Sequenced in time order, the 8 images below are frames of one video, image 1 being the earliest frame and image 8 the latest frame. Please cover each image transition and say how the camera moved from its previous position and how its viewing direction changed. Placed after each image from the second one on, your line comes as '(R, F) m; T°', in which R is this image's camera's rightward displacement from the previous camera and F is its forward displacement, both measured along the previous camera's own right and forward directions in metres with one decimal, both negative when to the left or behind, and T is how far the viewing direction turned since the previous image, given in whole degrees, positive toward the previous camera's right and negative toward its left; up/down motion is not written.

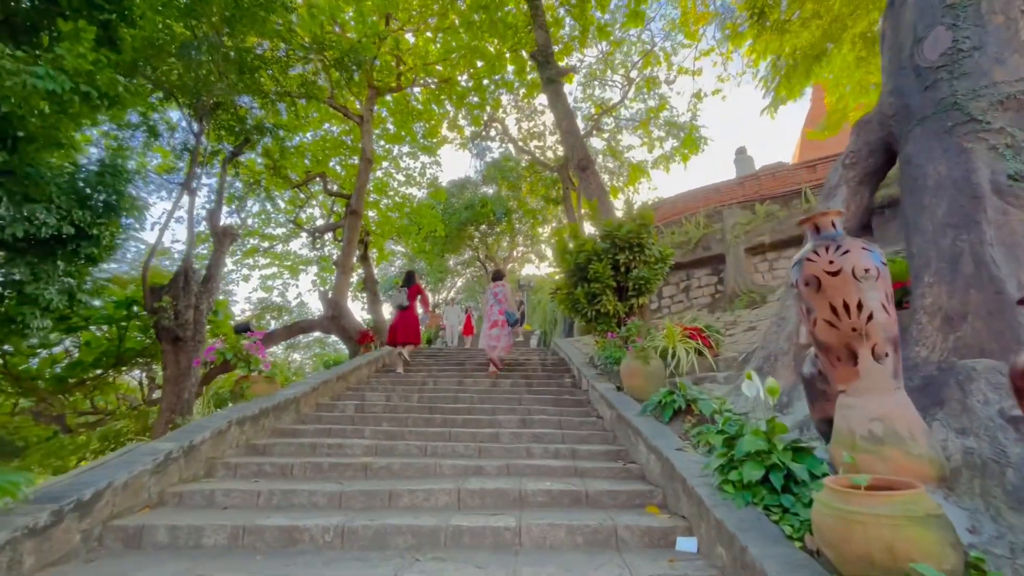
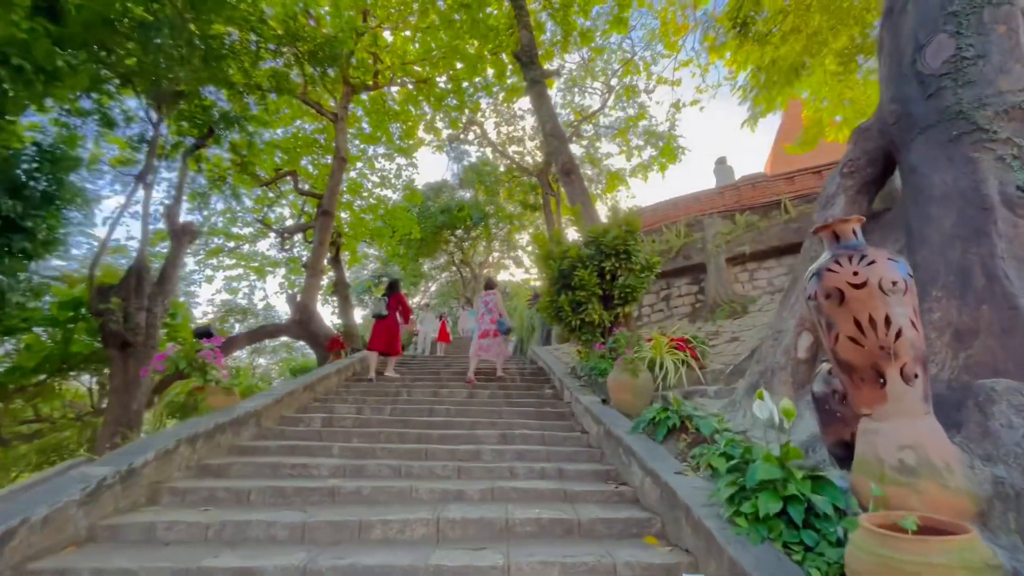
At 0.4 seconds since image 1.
(-0.1, +0.3) m; +3°
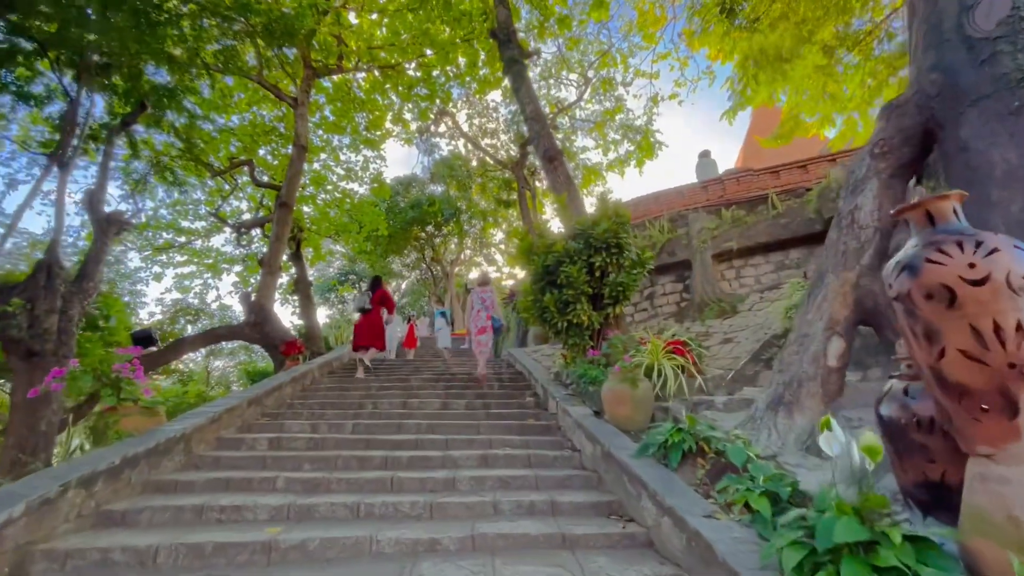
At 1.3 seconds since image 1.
(-0.1, +0.6) m; +3°
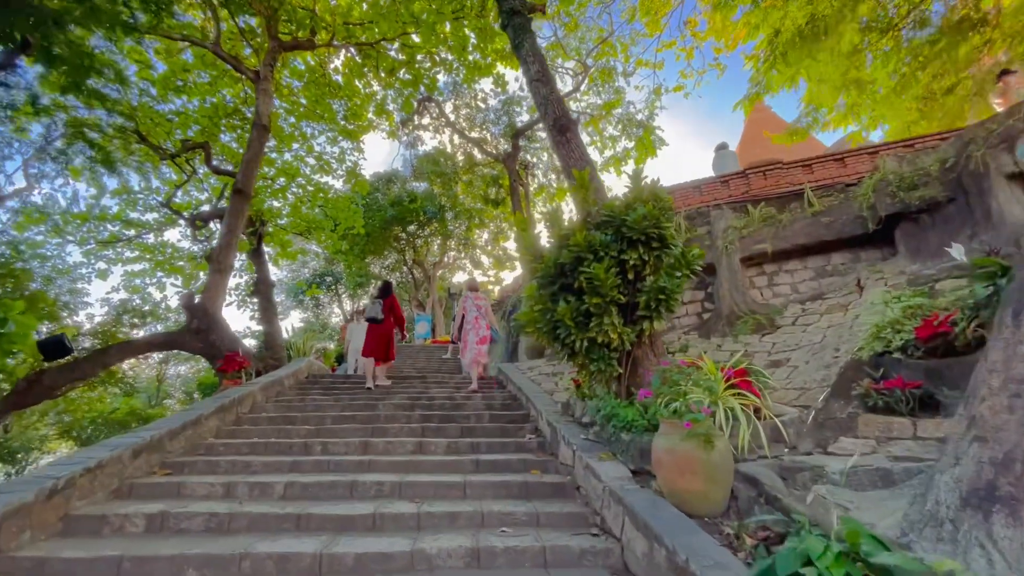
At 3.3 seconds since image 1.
(-0.1, +1.3) m; +2°
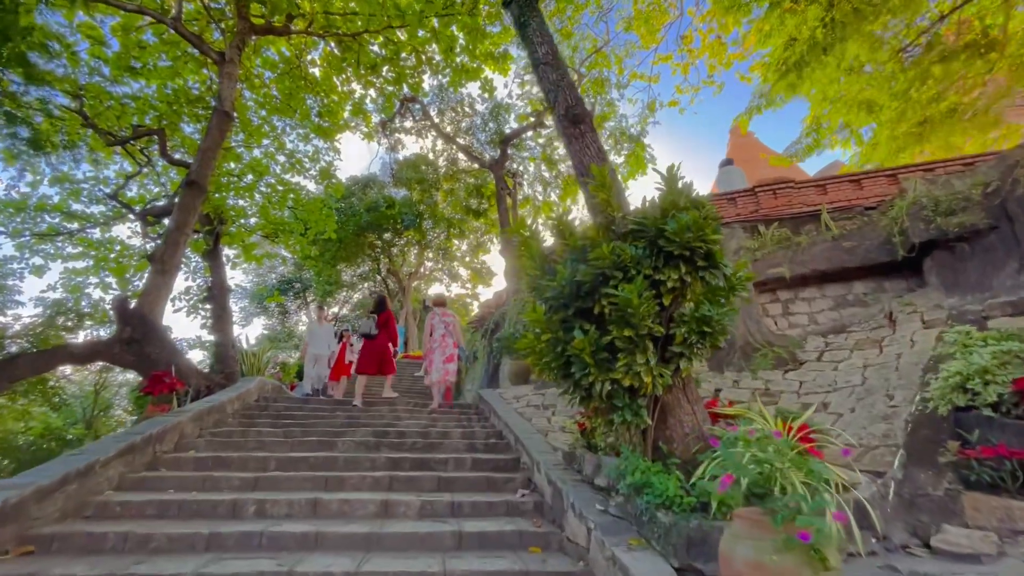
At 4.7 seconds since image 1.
(-0.2, +0.8) m; +3°
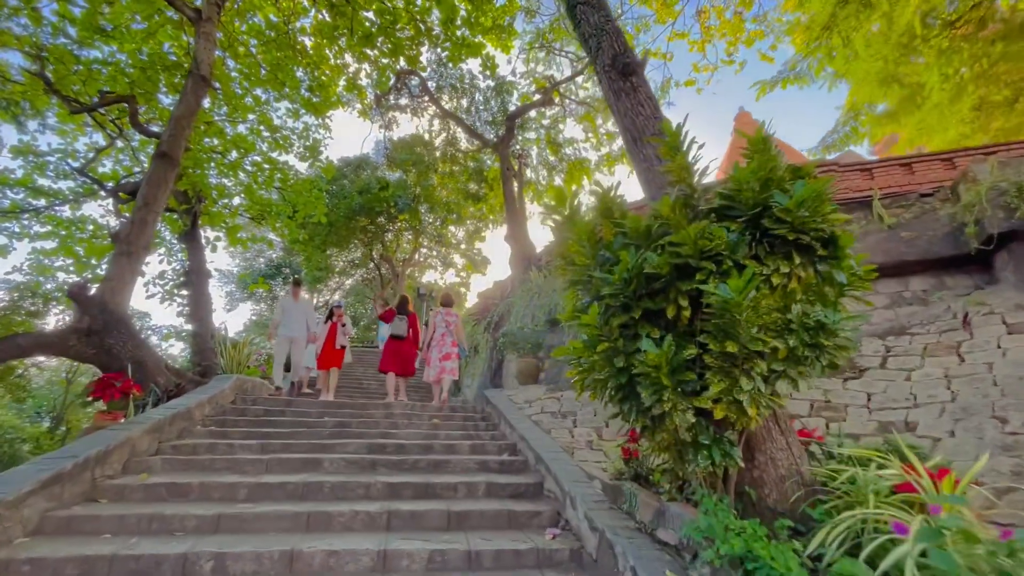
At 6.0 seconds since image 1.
(-0.2, +0.7) m; +1°
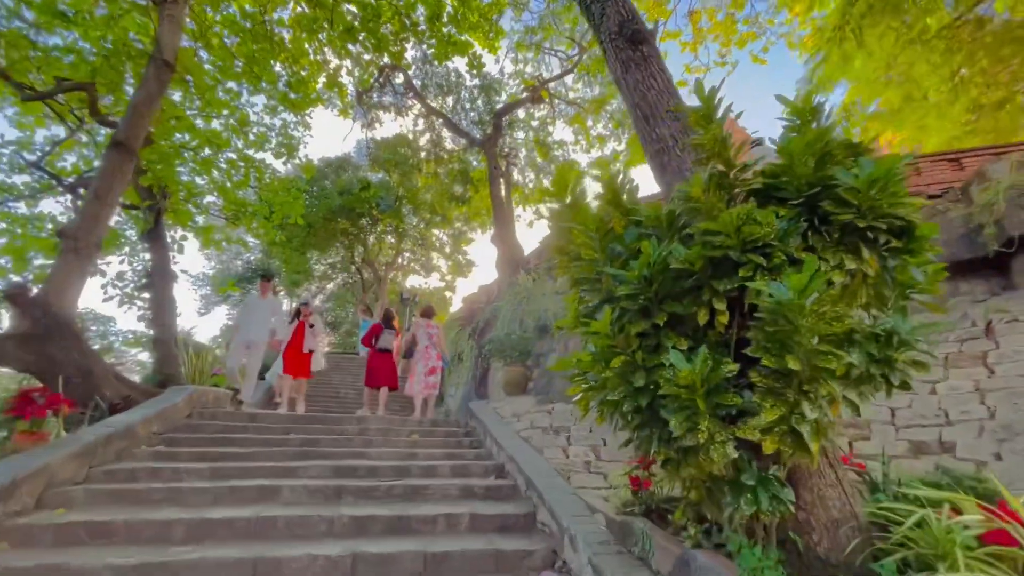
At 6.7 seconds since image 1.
(0.0, +0.4) m; +2°
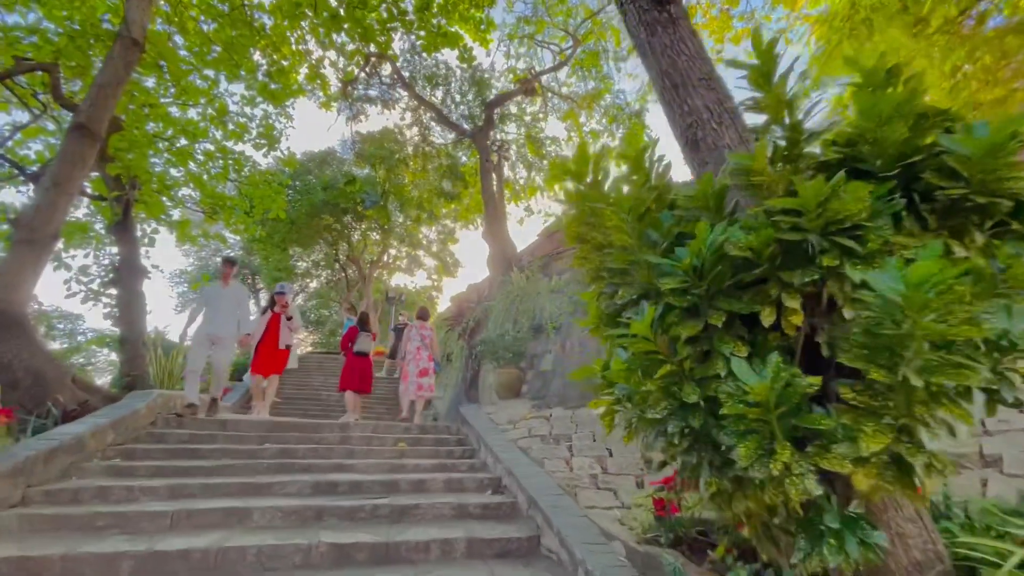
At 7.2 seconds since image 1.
(-0.1, +0.3) m; +2°
